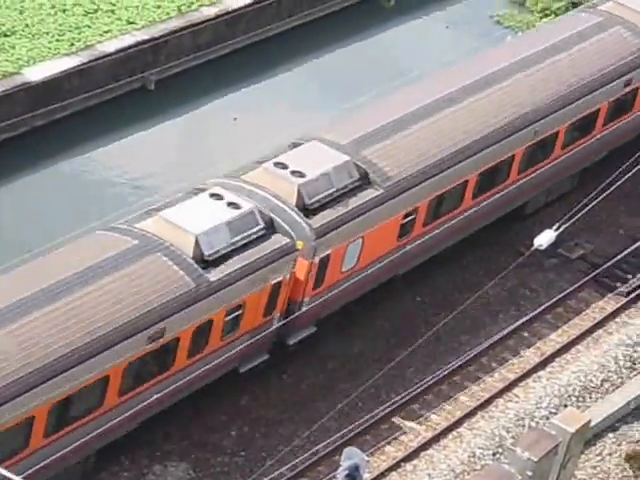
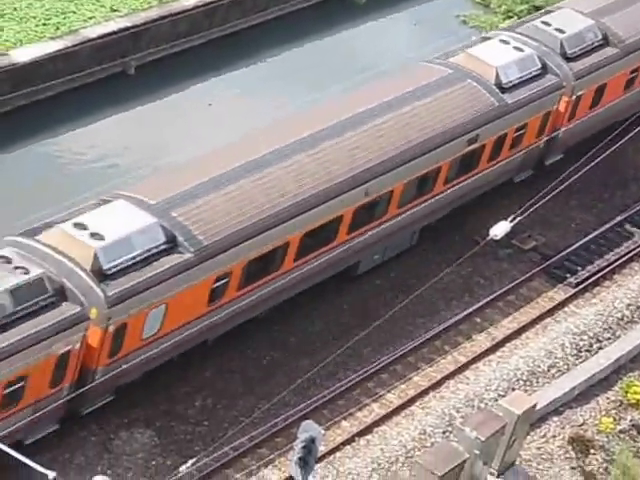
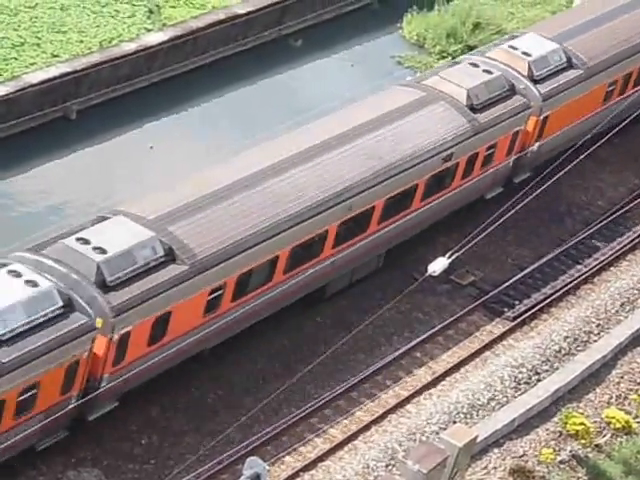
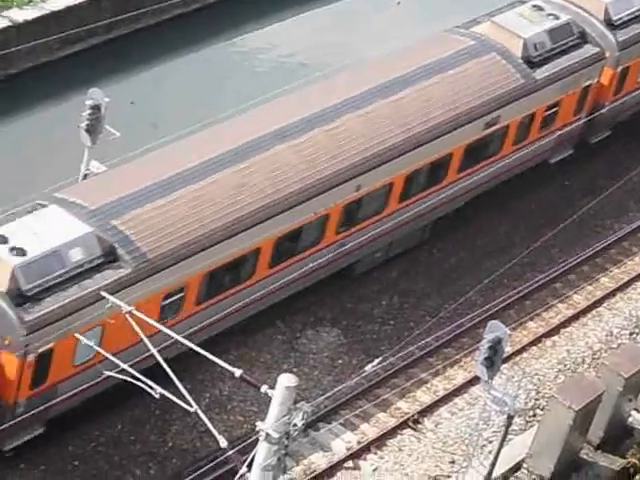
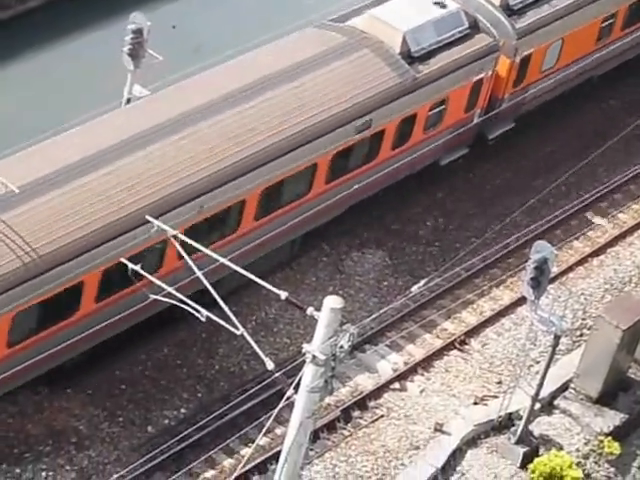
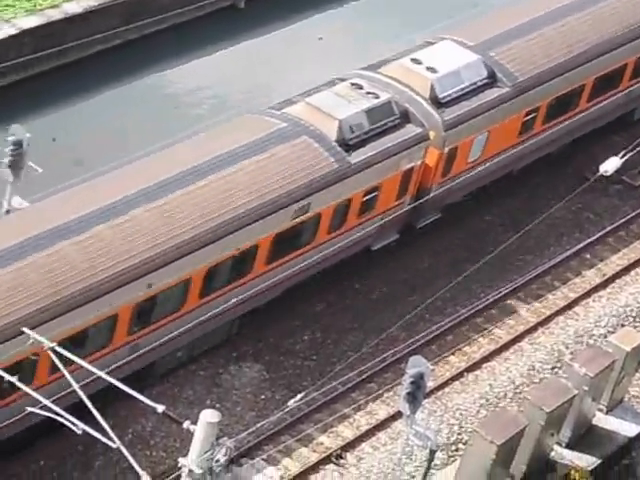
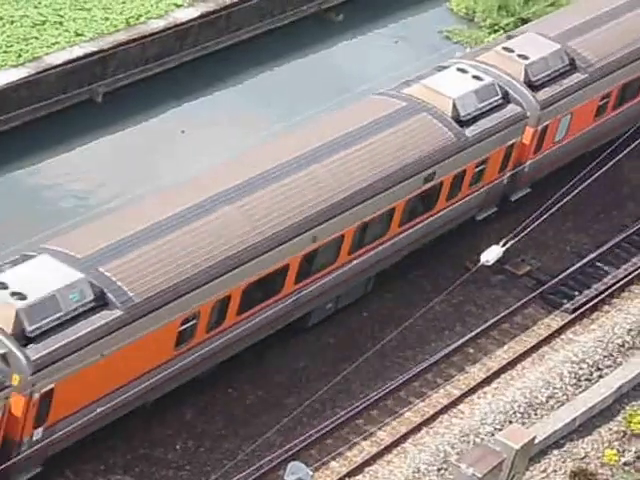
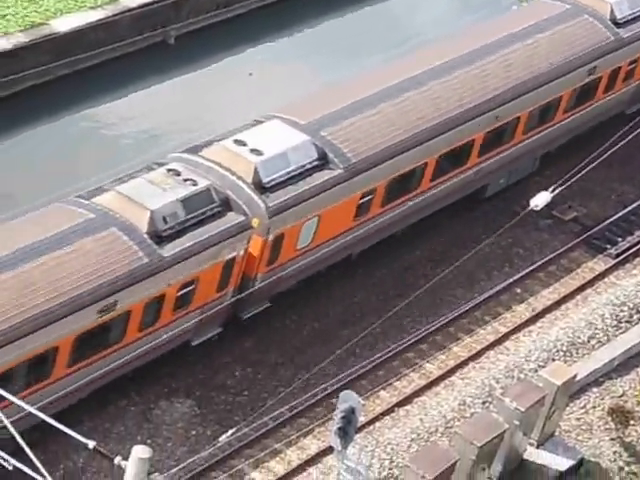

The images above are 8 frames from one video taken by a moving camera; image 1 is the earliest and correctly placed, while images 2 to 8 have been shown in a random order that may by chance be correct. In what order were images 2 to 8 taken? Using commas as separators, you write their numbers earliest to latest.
7, 3, 2, 8, 6, 4, 5
